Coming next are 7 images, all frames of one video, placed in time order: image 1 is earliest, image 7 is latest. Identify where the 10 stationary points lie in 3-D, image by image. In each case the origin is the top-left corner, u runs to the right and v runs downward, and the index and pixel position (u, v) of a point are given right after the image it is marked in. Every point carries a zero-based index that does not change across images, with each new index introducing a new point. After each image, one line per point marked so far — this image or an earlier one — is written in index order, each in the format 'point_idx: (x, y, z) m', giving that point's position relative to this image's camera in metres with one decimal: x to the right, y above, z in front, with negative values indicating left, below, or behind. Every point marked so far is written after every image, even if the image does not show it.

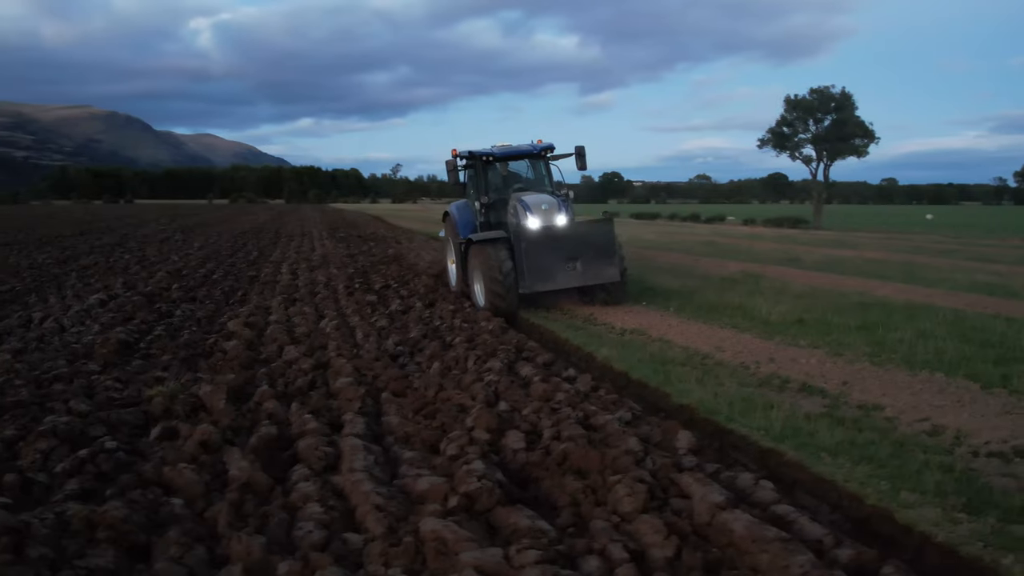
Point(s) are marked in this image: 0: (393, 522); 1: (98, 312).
0: (-0.5, -0.9, +4.0) m
1: (-3.9, -0.2, +9.4) m
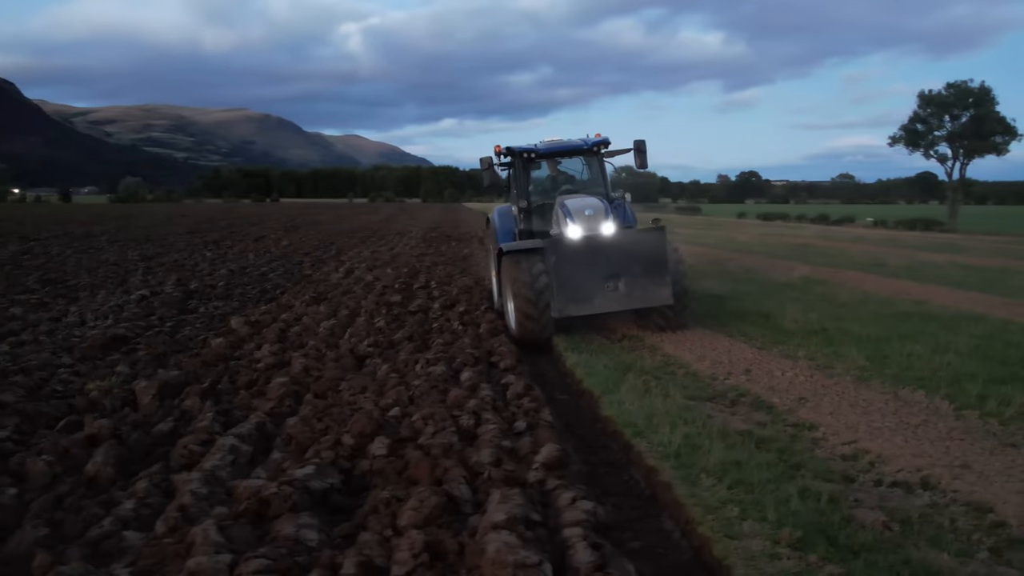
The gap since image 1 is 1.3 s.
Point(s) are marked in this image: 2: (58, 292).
0: (-1.3, -0.9, +4.0) m
1: (-3.8, -0.2, +10.0) m
2: (-5.0, -0.1, +11.0) m
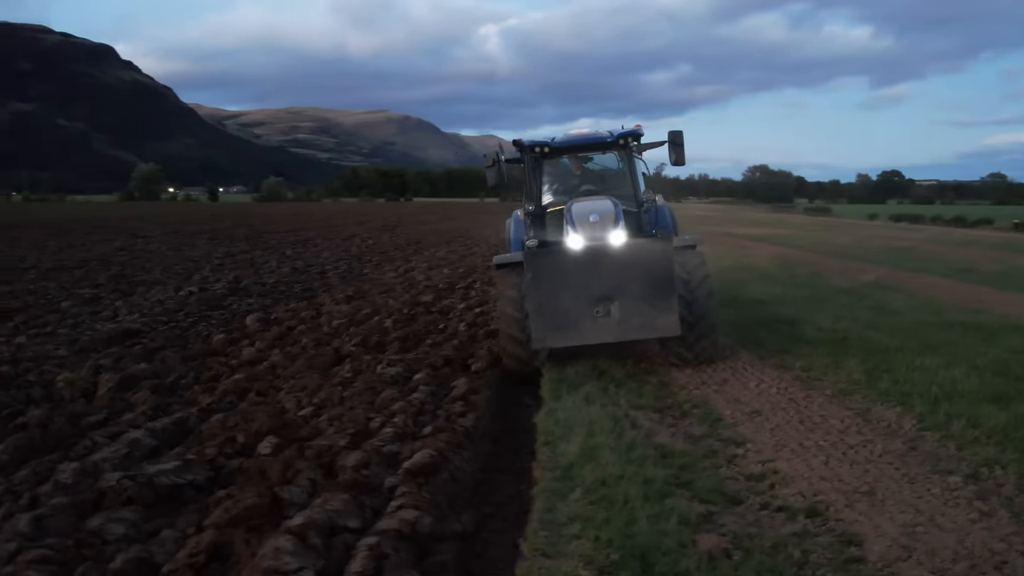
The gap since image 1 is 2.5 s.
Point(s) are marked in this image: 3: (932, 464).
0: (-2.1, -0.9, +4.2) m
1: (-3.6, -0.2, +10.4) m
2: (-4.6, 0.0, +11.7) m
3: (+2.2, -0.9, +5.2) m
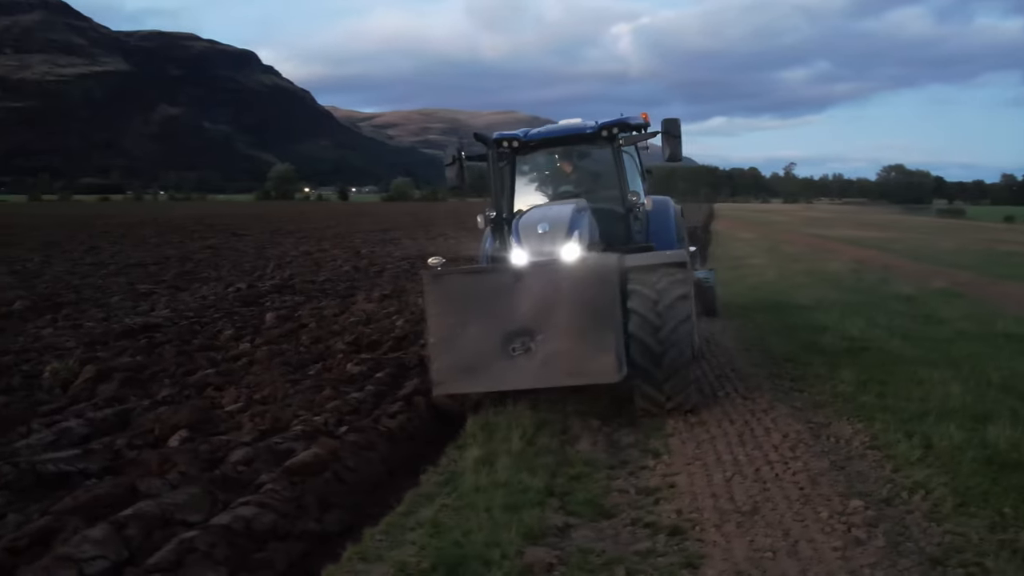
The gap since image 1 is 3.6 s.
0: (-2.7, -0.9, +4.5) m
1: (-3.3, -0.1, +10.9) m
2: (-4.1, +0.1, +12.3) m
3: (+1.6, -0.9, +4.9) m
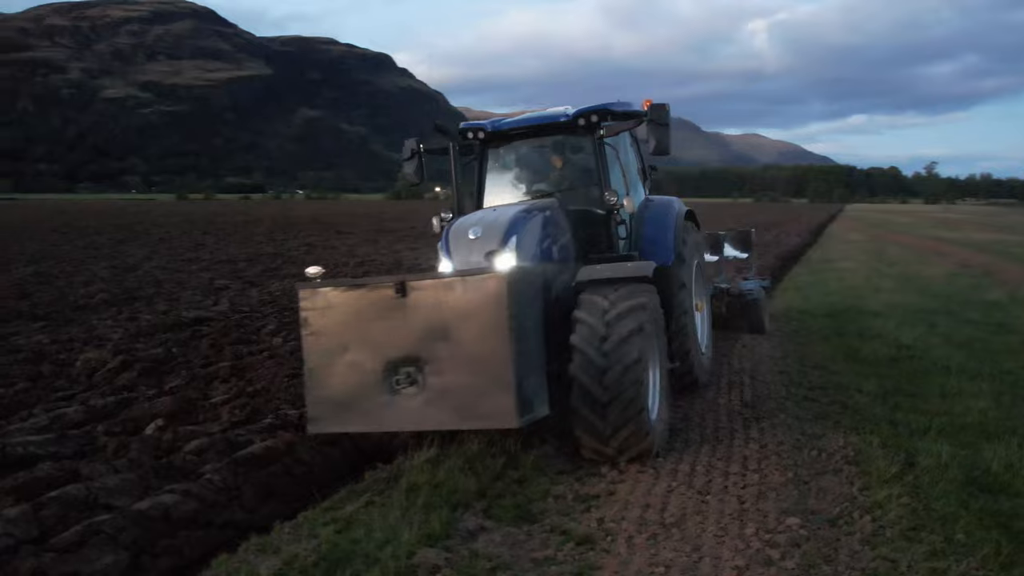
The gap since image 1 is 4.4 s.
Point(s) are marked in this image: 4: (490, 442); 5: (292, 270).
0: (-3.0, -0.9, +4.9) m
1: (-2.7, -0.1, +11.3) m
2: (-3.3, +0.1, +12.8) m
3: (+1.3, -1.0, +4.6) m
4: (-0.1, -0.8, +5.4) m
5: (-3.1, +0.3, +14.0) m
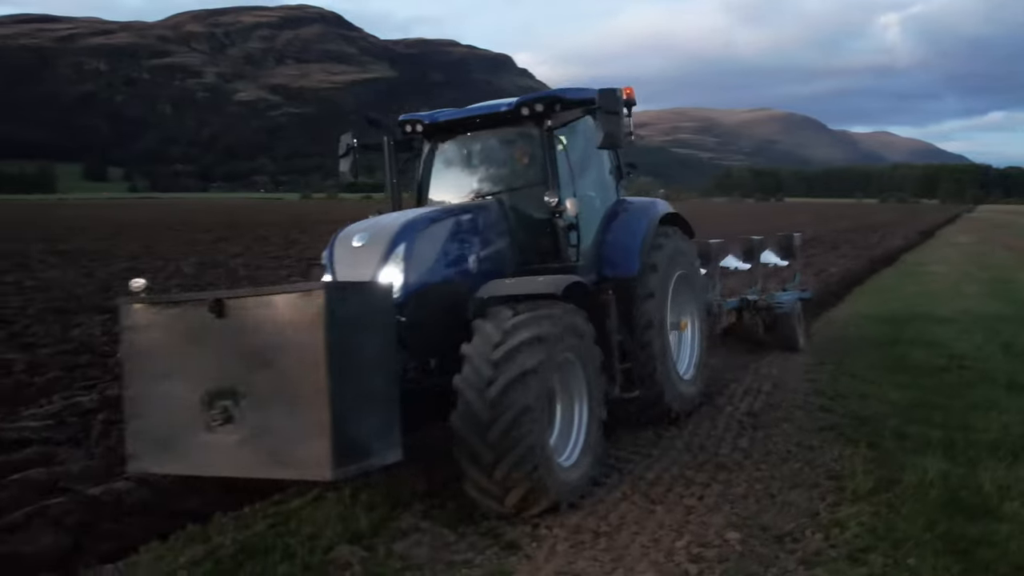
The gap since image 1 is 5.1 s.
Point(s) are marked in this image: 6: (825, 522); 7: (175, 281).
0: (-3.2, -0.8, +5.3) m
1: (-2.0, 0.0, +11.5) m
2: (-2.4, +0.2, +13.1) m
3: (+1.0, -1.0, +4.4) m
4: (-0.2, -0.8, +5.4) m
5: (-2.1, +0.3, +14.3) m
6: (+1.4, -1.0, +4.4) m
7: (-4.1, +0.1, +12.4) m
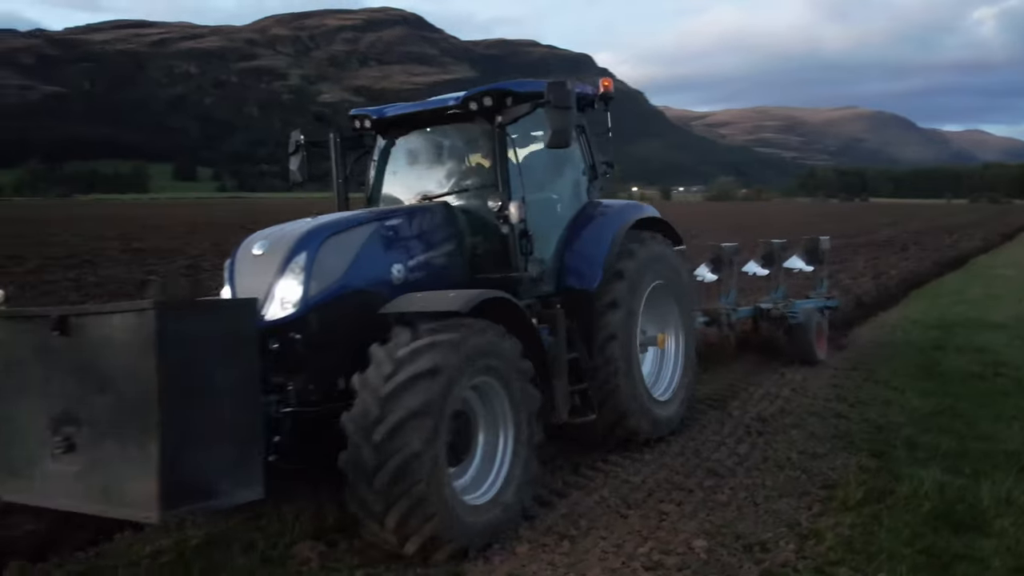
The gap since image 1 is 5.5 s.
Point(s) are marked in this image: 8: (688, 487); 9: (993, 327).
0: (-3.2, -0.8, +5.5) m
1: (-1.5, 0.0, +11.7) m
2: (-1.8, +0.2, +13.2) m
3: (+0.9, -1.0, +4.3) m
4: (-0.3, -0.8, +5.4) m
5: (-1.3, +0.3, +14.4) m
6: (+1.2, -1.0, +4.2) m
7: (-3.6, +0.1, +12.7) m
8: (+0.8, -0.9, +4.7) m
9: (+4.3, -0.4, +9.1) m
